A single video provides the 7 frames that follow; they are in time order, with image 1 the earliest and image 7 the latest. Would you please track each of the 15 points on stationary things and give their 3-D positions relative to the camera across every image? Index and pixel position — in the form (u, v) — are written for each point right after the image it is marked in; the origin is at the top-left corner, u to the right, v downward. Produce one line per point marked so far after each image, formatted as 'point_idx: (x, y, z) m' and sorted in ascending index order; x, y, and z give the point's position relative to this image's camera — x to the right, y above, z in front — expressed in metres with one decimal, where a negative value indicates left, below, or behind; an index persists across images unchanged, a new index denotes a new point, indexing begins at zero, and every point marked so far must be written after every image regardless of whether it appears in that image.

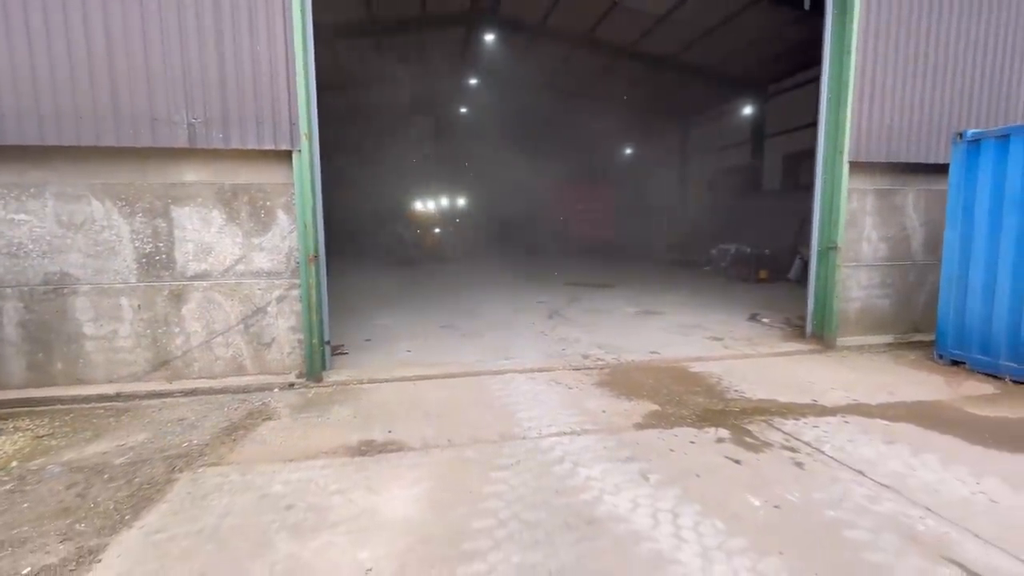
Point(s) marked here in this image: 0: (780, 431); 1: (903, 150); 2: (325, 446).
0: (+1.8, -0.9, +3.5) m
1: (+3.9, +1.4, +5.3) m
2: (-1.2, -1.0, +3.4) m
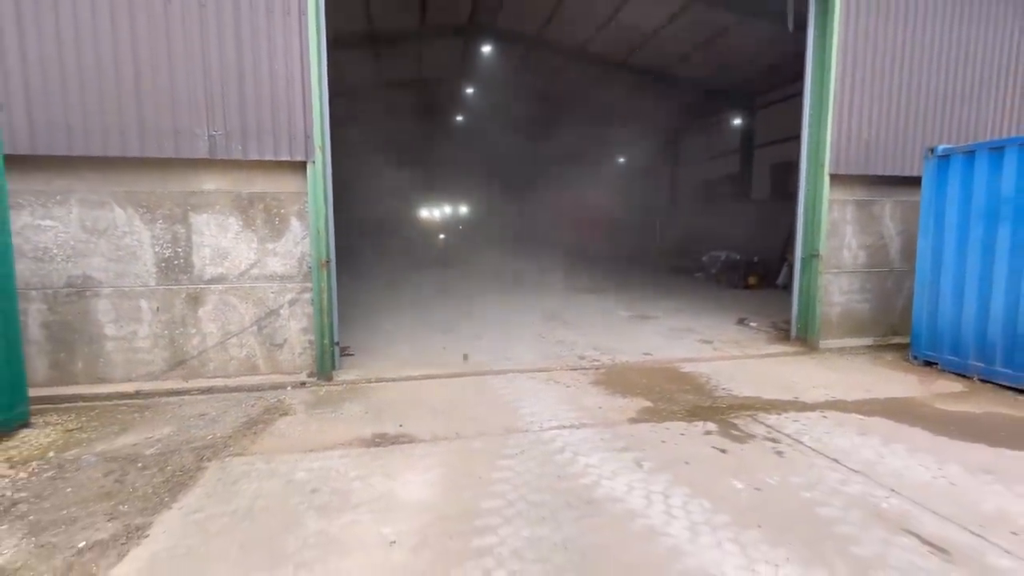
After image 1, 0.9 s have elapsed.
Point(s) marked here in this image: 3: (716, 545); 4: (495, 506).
0: (+1.8, -1.0, +3.8) m
1: (+4.0, +1.4, +5.7) m
2: (-1.2, -1.0, +3.7) m
3: (+0.9, -1.1, +2.4) m
4: (-0.1, -1.1, +2.7) m
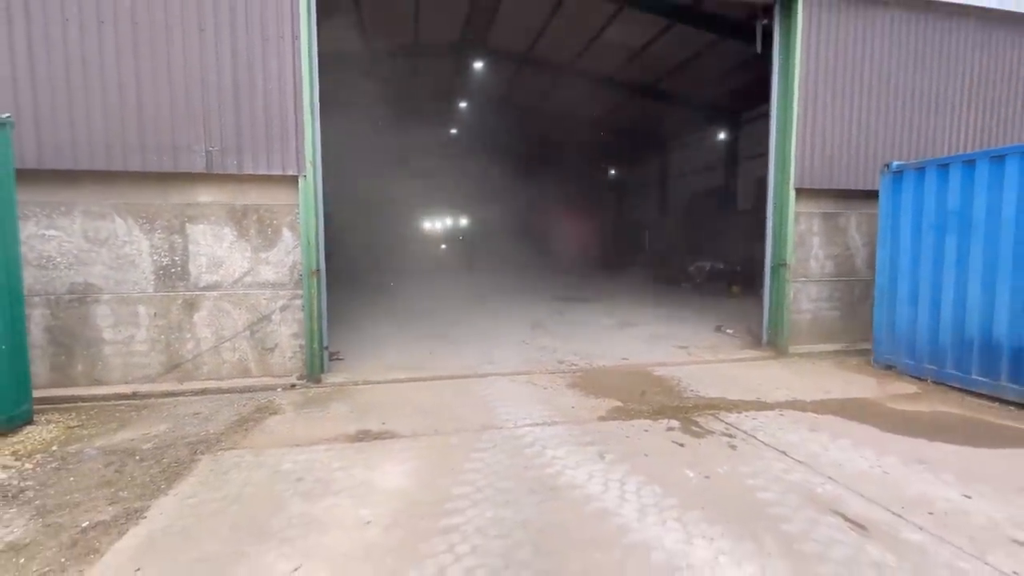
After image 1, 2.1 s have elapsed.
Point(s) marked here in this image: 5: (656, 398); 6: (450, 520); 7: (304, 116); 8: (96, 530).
0: (+1.6, -1.0, +4.1) m
1: (+3.8, +1.3, +6.0) m
2: (-1.4, -1.1, +3.9) m
3: (+0.7, -1.2, +2.6) m
4: (-0.3, -1.2, +3.0) m
5: (+1.3, -1.0, +4.7) m
6: (-0.3, -1.2, +2.7) m
7: (-2.0, +1.6, +5.1) m
8: (-2.1, -1.2, +2.6) m
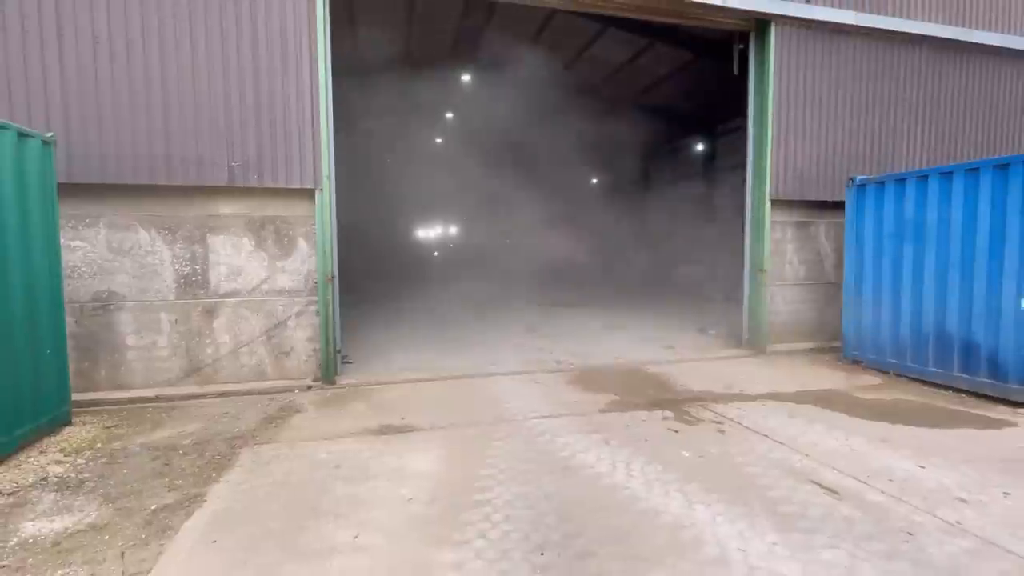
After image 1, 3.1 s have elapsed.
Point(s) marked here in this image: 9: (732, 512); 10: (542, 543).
0: (+1.7, -1.1, +4.5) m
1: (+3.7, +1.3, +6.6) m
2: (-1.3, -1.1, +4.3) m
3: (+0.9, -1.2, +3.0) m
4: (-0.2, -1.2, +3.4) m
5: (+1.3, -1.0, +5.1) m
6: (-0.2, -1.2, +3.1) m
7: (-2.0, +1.6, +5.4) m
8: (-1.9, -1.2, +2.9) m
9: (+1.2, -1.2, +2.8) m
10: (+0.1, -1.2, +2.6) m
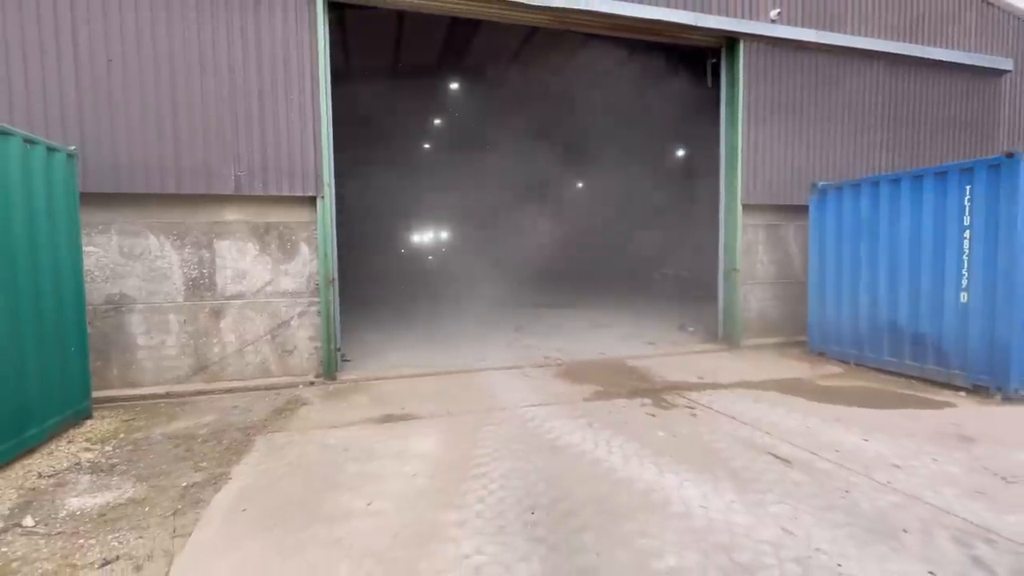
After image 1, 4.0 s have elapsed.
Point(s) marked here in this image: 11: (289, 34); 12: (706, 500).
0: (+1.6, -1.0, +5.0) m
1: (+3.6, +1.3, +7.1) m
2: (-1.3, -1.1, +4.6) m
3: (+0.8, -1.1, +3.4) m
4: (-0.2, -1.2, +3.7) m
5: (+1.2, -1.0, +5.5) m
6: (-0.2, -1.2, +3.5) m
7: (-2.1, +1.6, +5.8) m
8: (-2.0, -1.2, +3.3) m
9: (+1.1, -1.2, +3.2) m
10: (+0.1, -1.2, +2.9) m
11: (-2.3, +2.7, +5.6) m
12: (+1.1, -1.2, +2.9) m
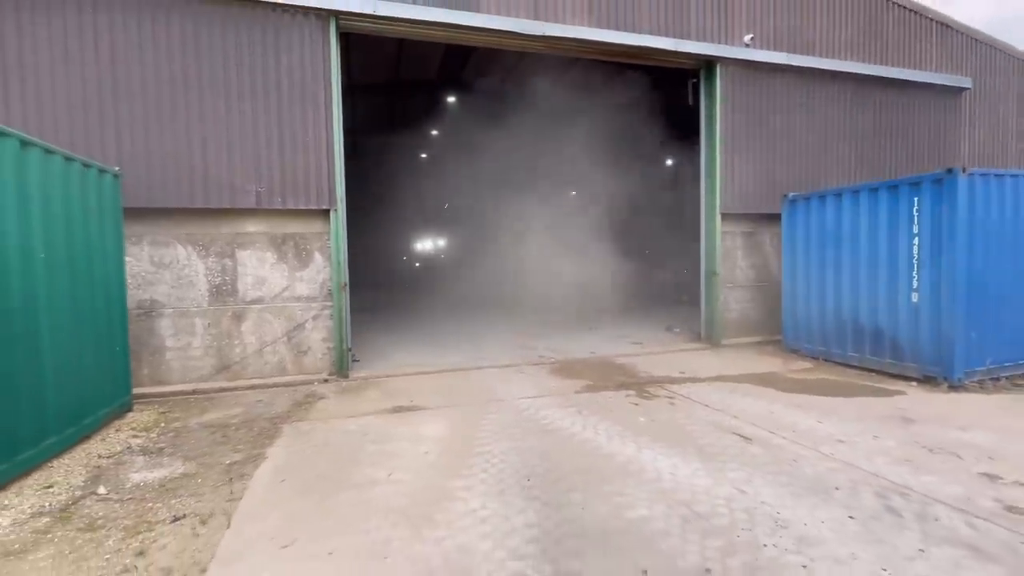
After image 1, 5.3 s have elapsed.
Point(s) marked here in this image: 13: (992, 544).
0: (+1.6, -1.1, +5.5) m
1: (+3.5, +1.2, +7.6) m
2: (-1.4, -1.2, +5.1) m
3: (+0.8, -1.2, +4.0) m
4: (-0.2, -1.2, +4.3) m
5: (+1.2, -1.0, +6.1) m
6: (-0.2, -1.2, +4.0) m
7: (-2.1, +1.5, +6.3) m
8: (-2.0, -1.3, +3.8) m
9: (+1.1, -1.2, +3.8) m
10: (+0.1, -1.2, +3.5) m
11: (-2.4, +2.6, +6.1) m
12: (+1.1, -1.2, +3.5) m
13: (+2.3, -1.2, +2.5) m
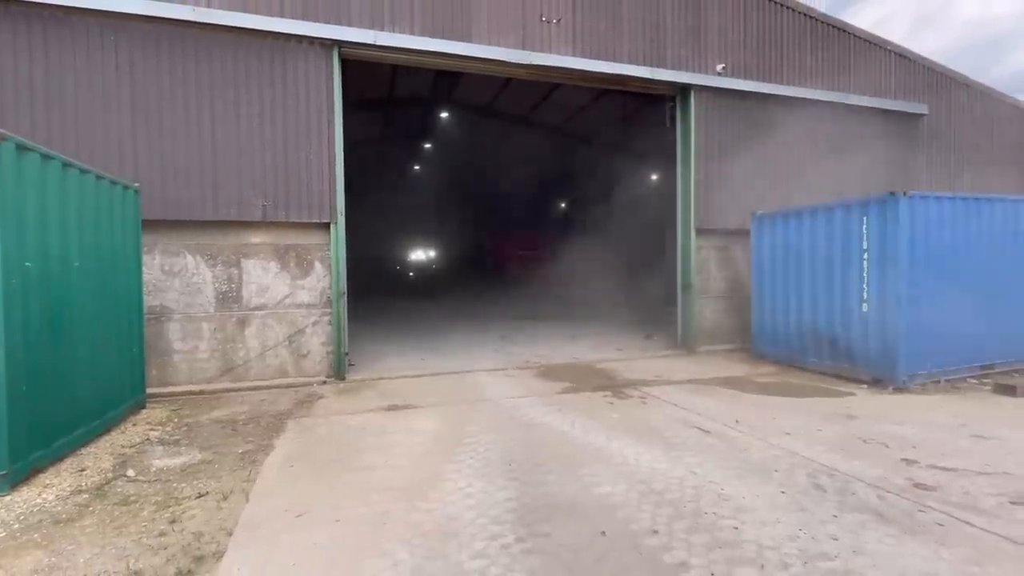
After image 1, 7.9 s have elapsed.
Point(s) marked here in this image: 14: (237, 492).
0: (+1.5, -1.2, +6.0) m
1: (+3.4, +1.1, +8.2) m
2: (-1.5, -1.3, +5.6) m
3: (+0.7, -1.2, +4.4) m
4: (-0.3, -1.3, +4.7) m
5: (+1.1, -1.1, +6.5) m
6: (-0.4, -1.3, +4.4) m
7: (-2.3, +1.4, +6.8) m
8: (-2.1, -1.3, +4.2) m
9: (+1.0, -1.2, +4.2) m
10: (0.0, -1.3, +3.9) m
11: (-2.5, +2.5, +6.6) m
12: (+1.0, -1.2, +3.9) m
13: (+2.2, -1.3, +3.0) m
14: (-1.8, -1.3, +3.5) m
